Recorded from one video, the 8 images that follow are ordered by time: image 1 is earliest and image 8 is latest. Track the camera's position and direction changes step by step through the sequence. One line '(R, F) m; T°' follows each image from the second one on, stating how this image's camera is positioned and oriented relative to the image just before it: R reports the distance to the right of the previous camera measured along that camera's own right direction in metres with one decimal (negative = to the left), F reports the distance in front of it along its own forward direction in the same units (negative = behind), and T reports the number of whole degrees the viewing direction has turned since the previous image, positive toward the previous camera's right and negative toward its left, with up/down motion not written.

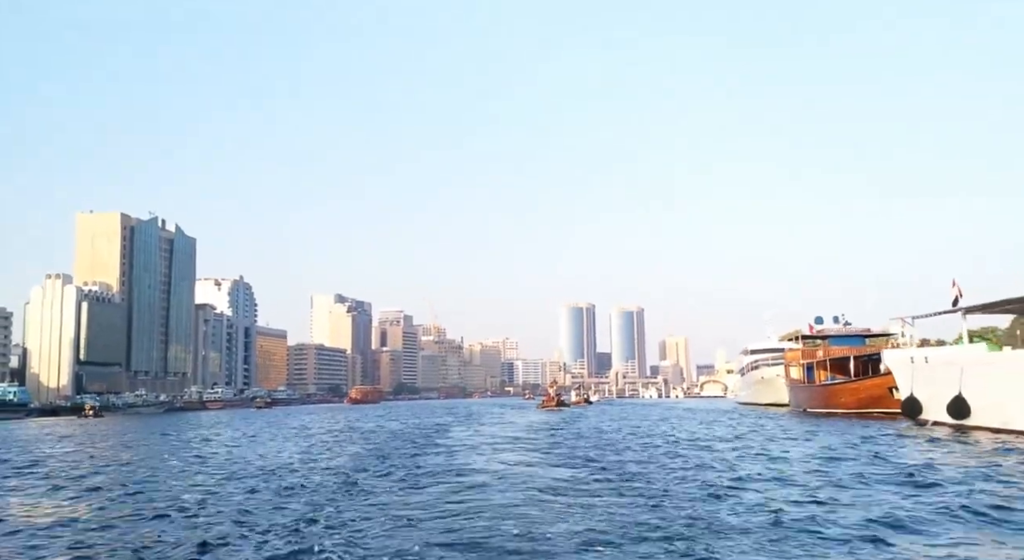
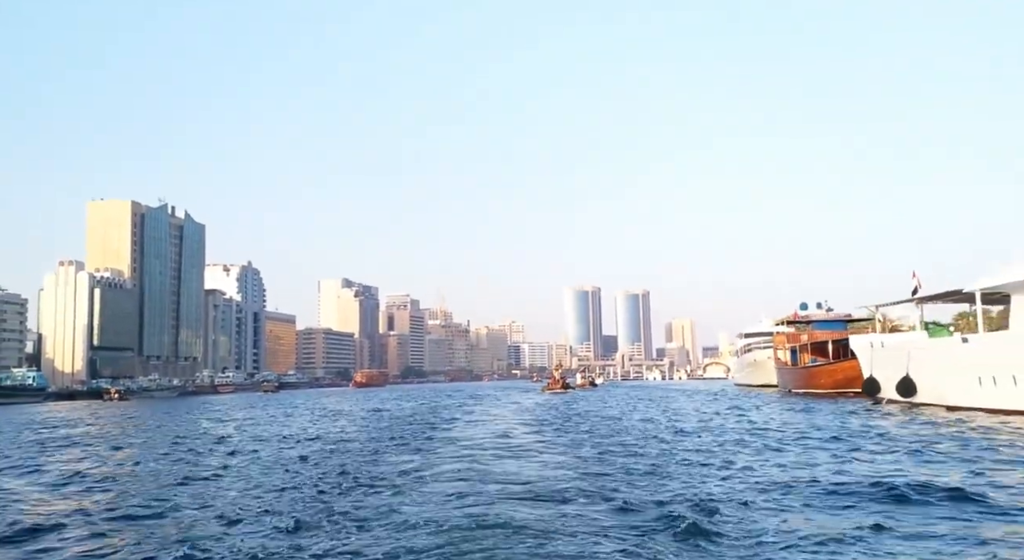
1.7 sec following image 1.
(+0.2, -1.7) m; 0°
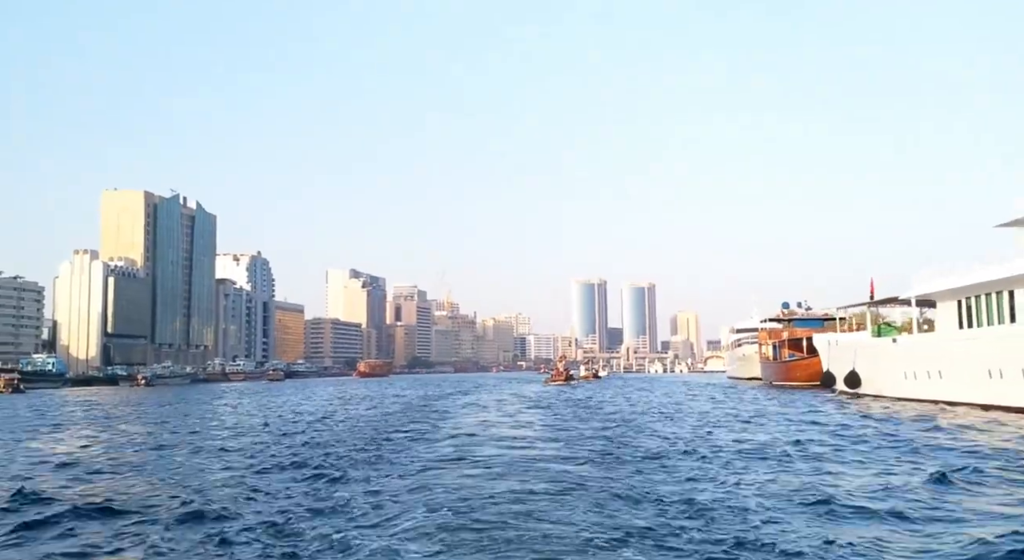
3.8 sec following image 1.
(+0.3, -2.3) m; 0°
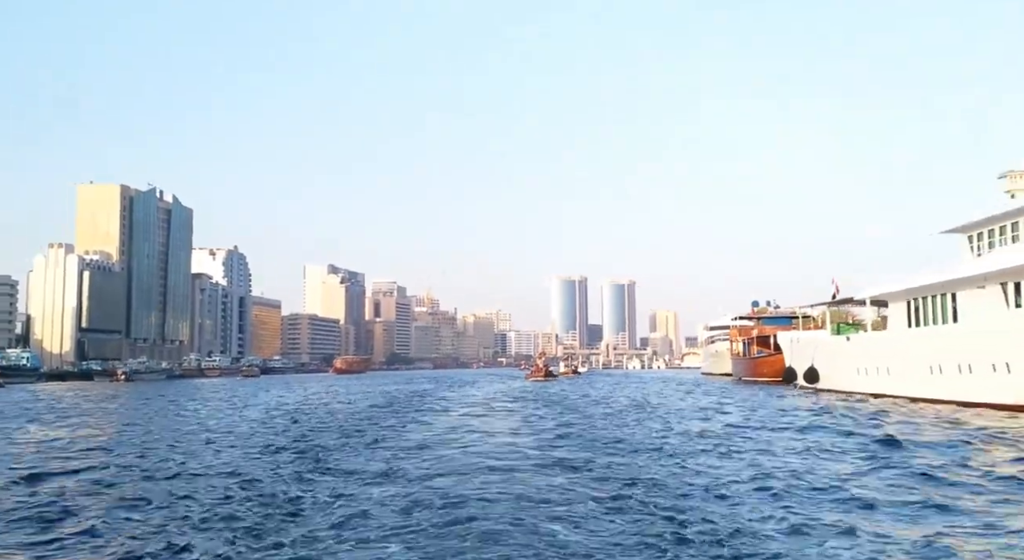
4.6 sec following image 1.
(0.0, -0.8) m; +2°
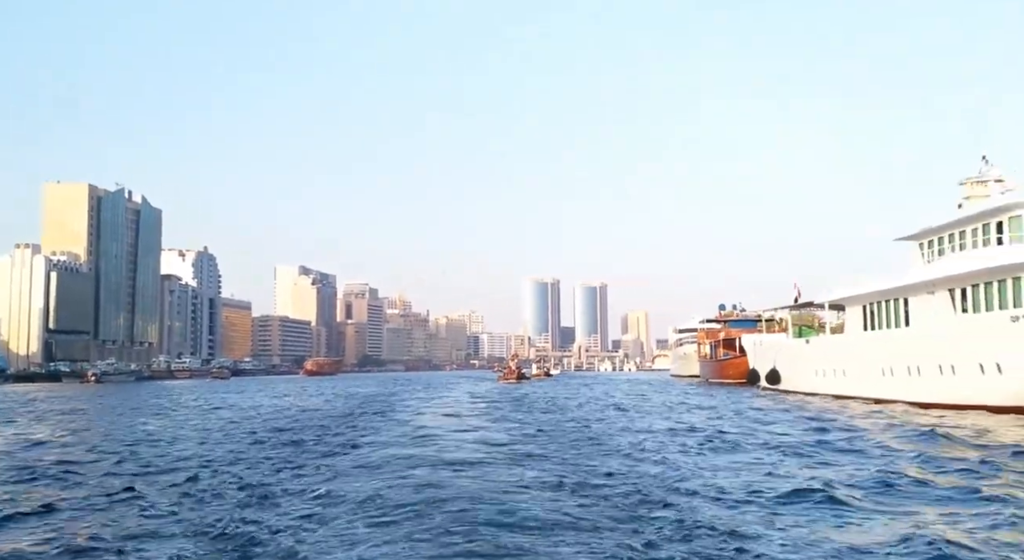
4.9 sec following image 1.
(0.0, -0.6) m; +2°
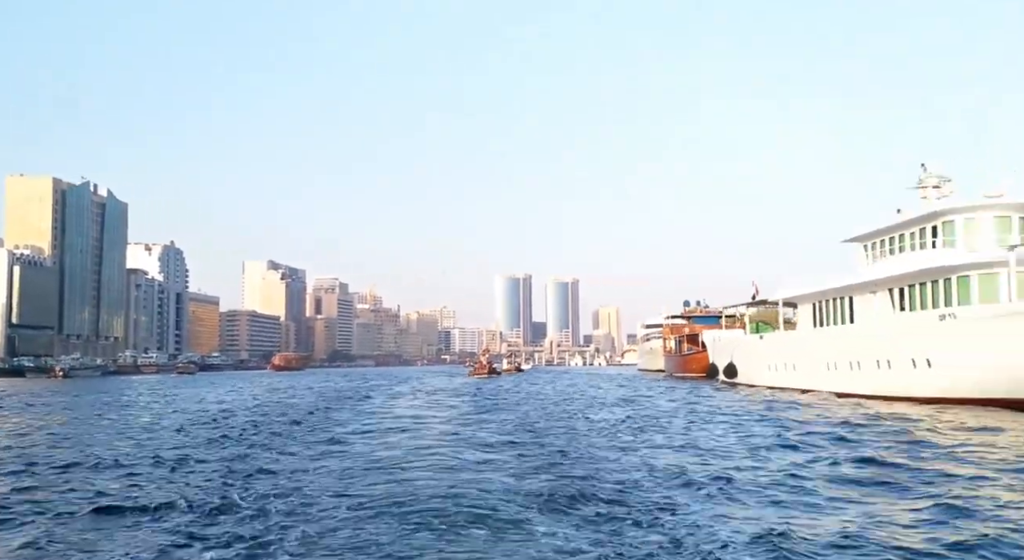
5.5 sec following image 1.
(+0.1, -0.7) m; +2°
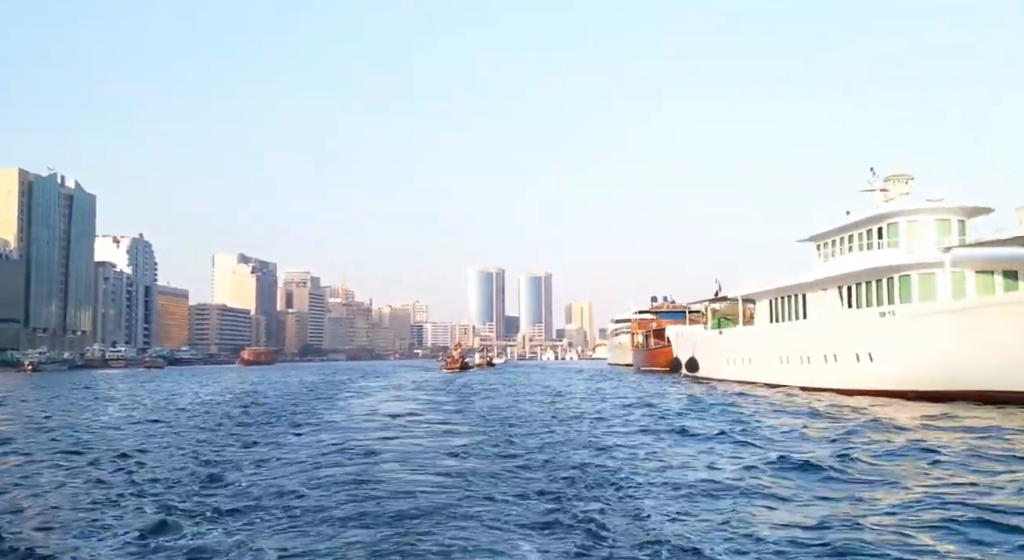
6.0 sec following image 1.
(+0.1, -0.6) m; +2°
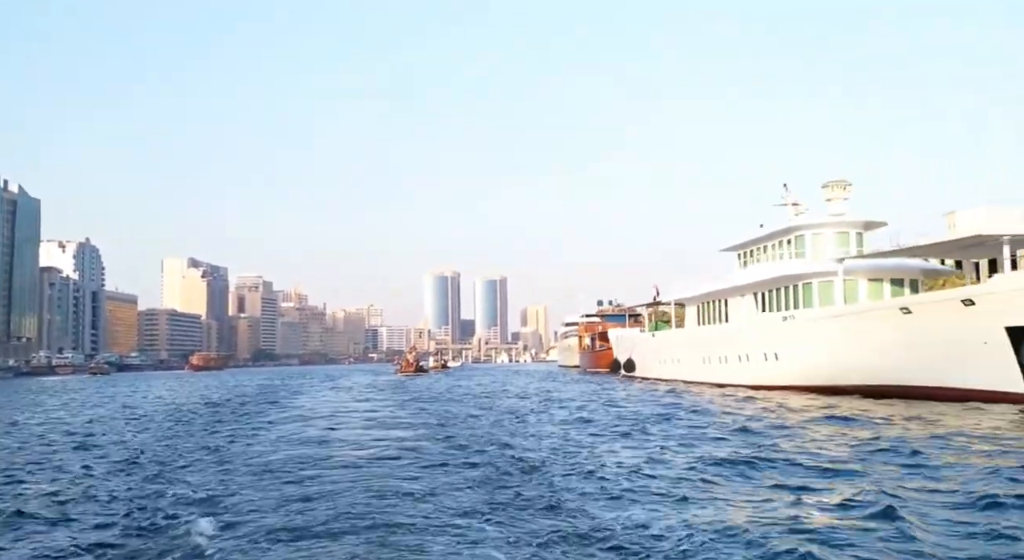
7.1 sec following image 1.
(+0.2, -1.3) m; +3°
